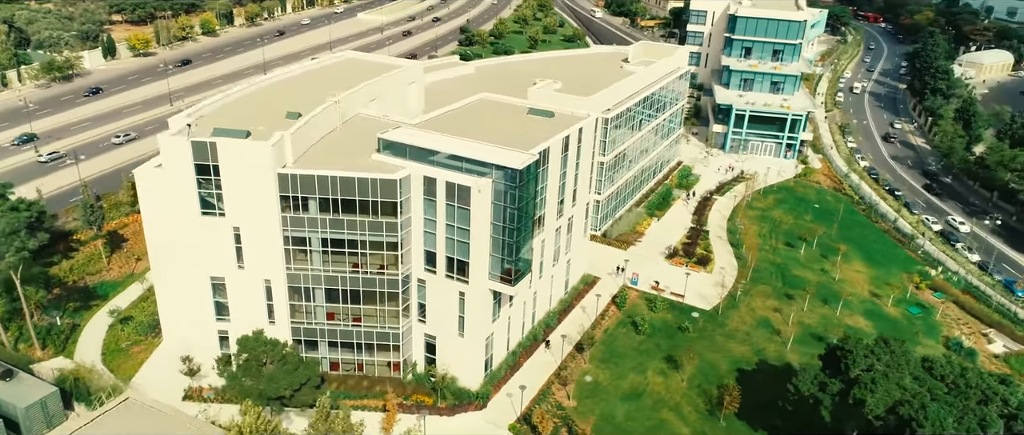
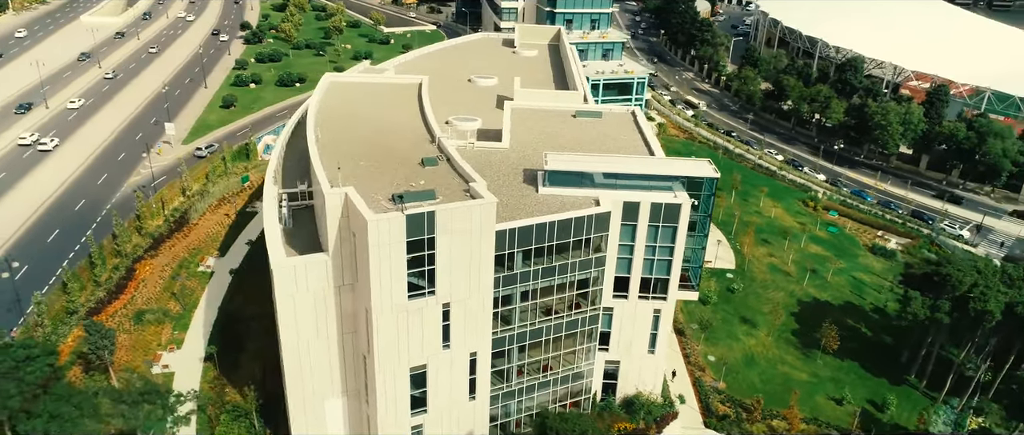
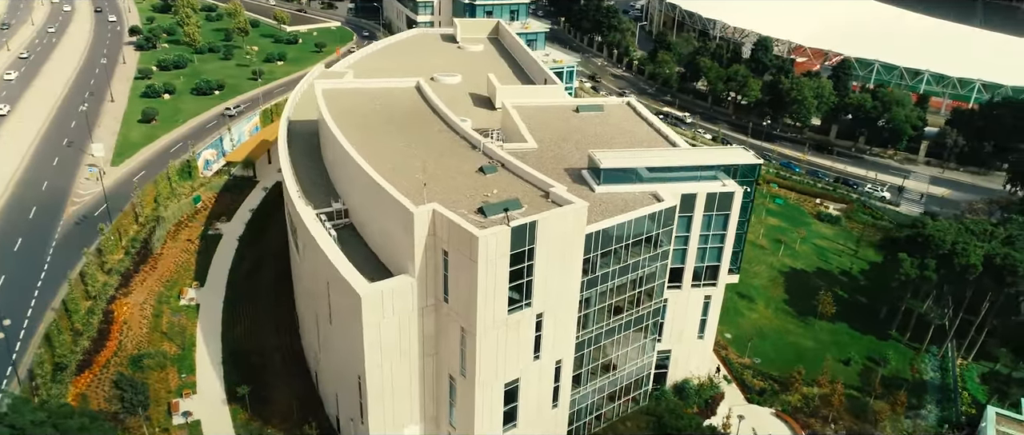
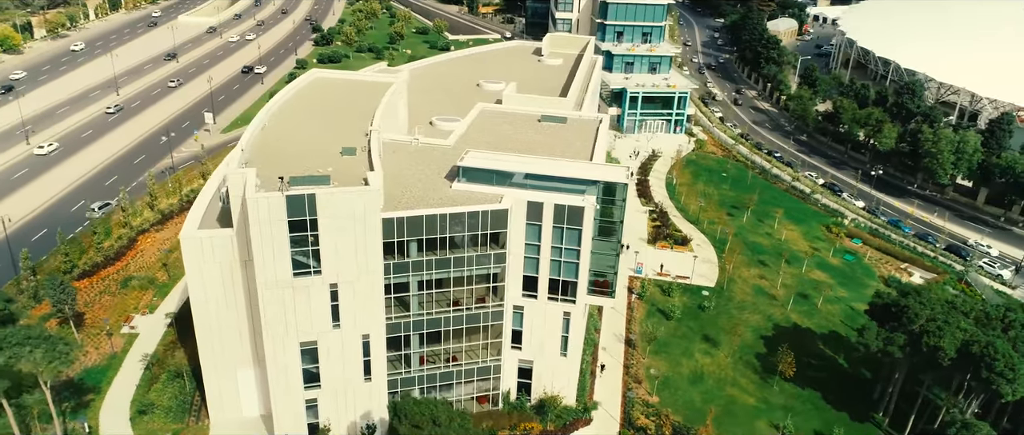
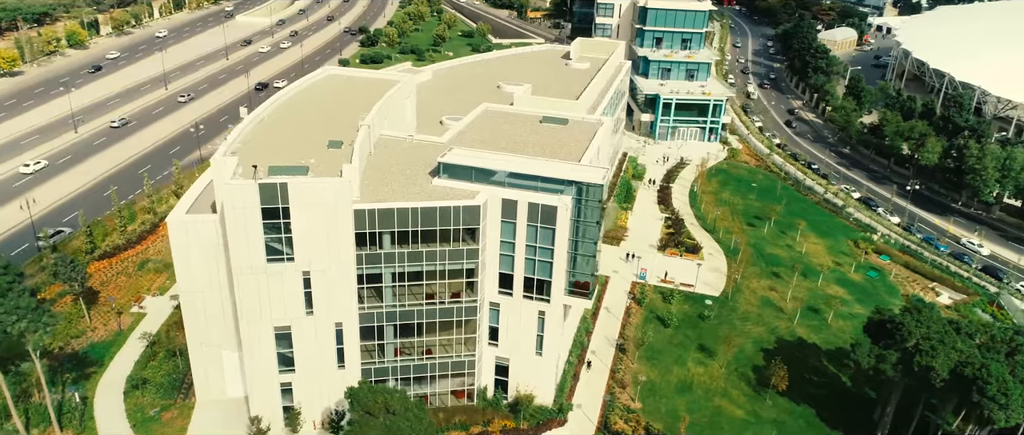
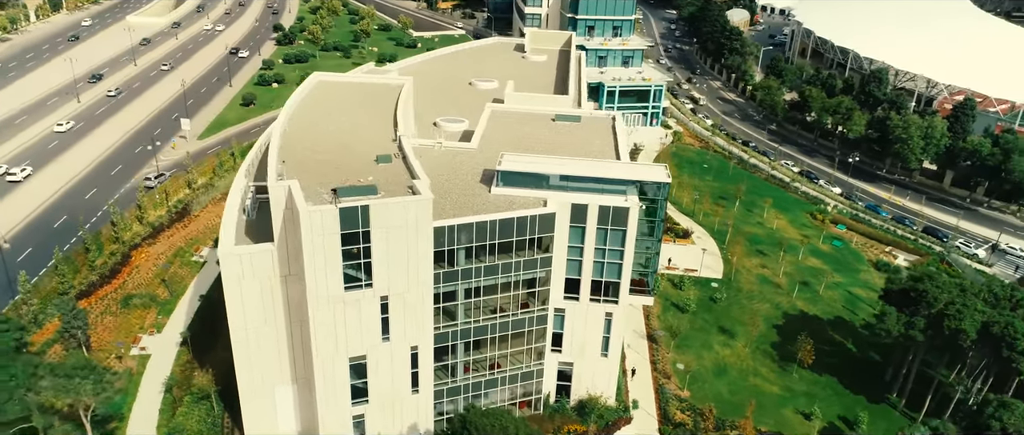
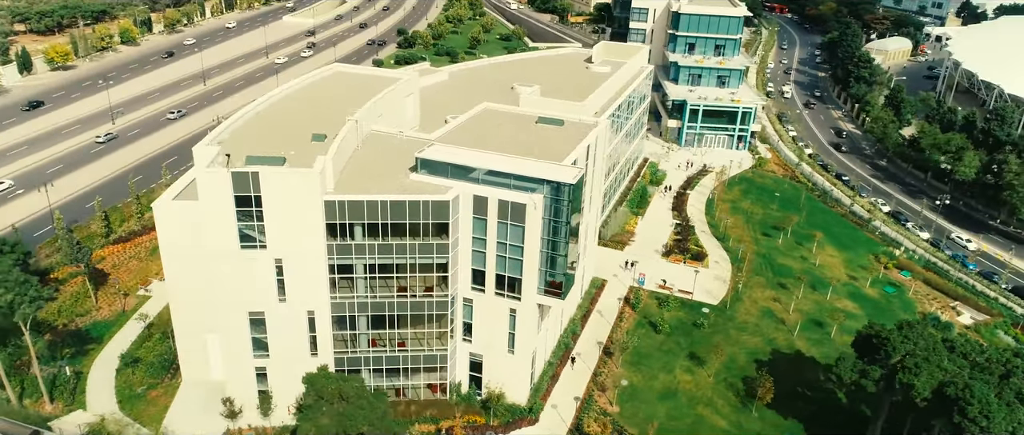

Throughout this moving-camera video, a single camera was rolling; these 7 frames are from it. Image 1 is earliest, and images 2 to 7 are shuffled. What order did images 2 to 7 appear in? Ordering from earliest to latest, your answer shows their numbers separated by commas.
7, 5, 4, 6, 2, 3
